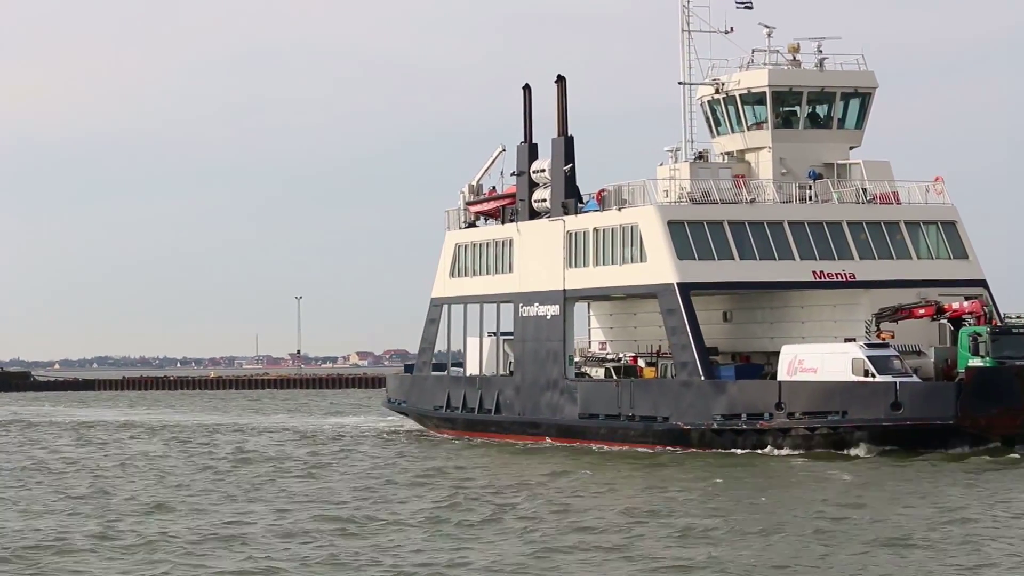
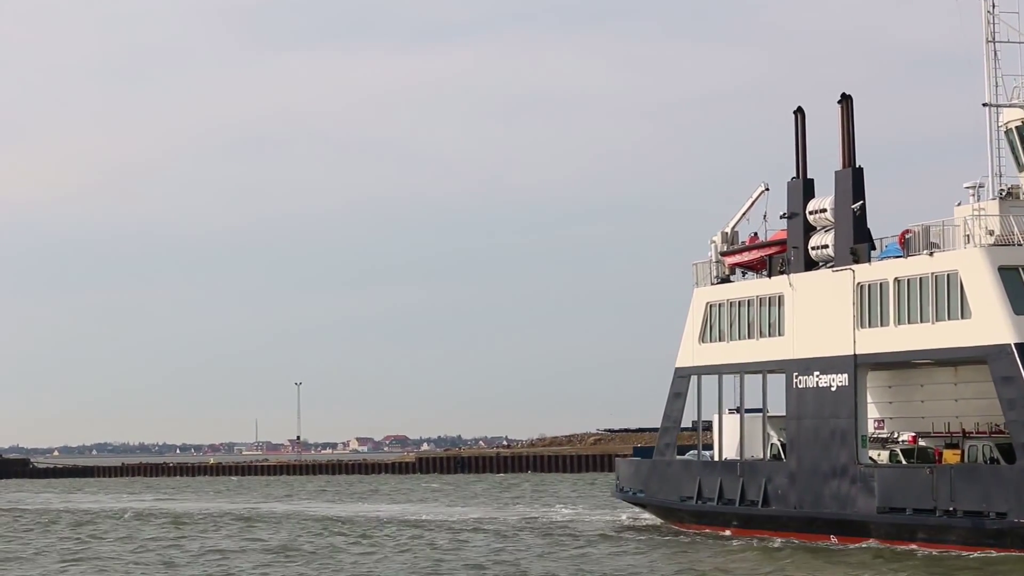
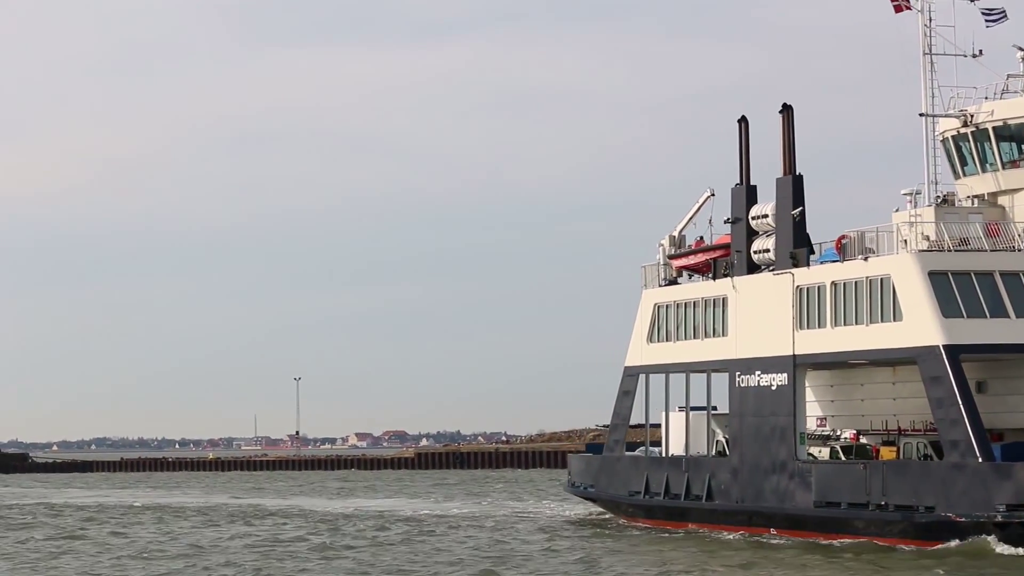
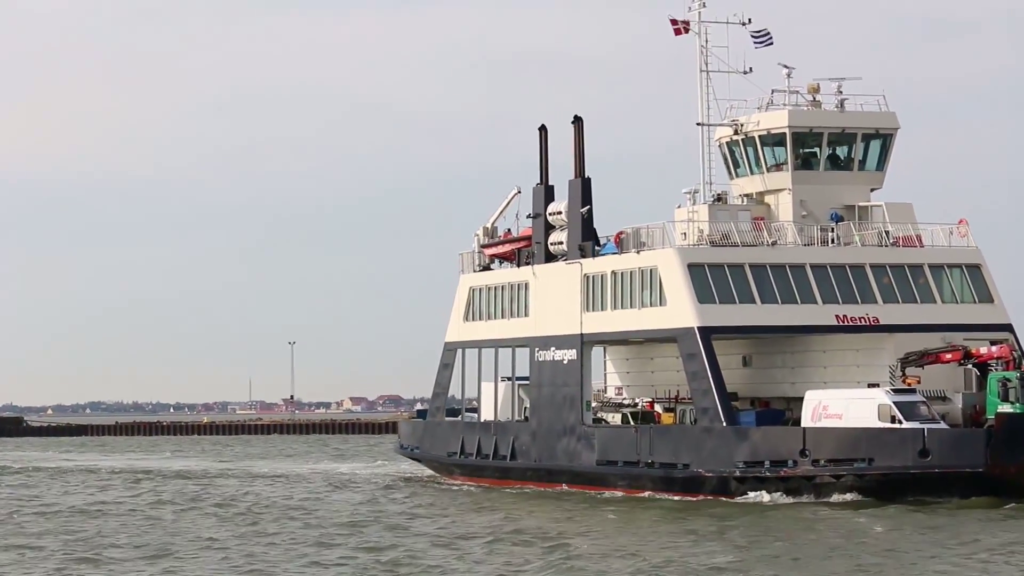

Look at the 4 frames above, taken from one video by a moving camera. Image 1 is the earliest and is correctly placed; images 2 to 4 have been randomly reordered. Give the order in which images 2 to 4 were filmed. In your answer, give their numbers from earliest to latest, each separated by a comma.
4, 3, 2
